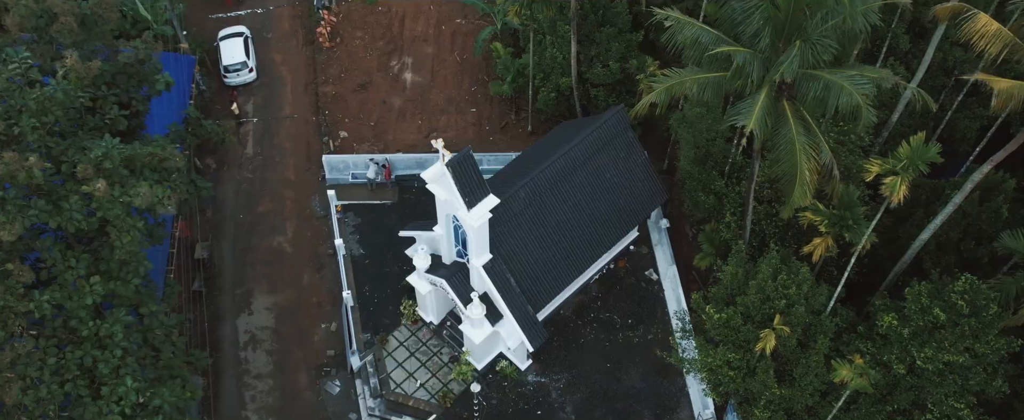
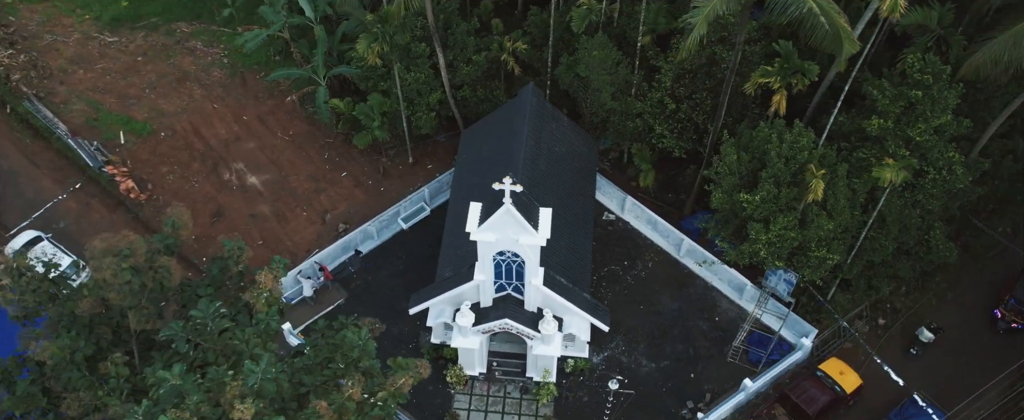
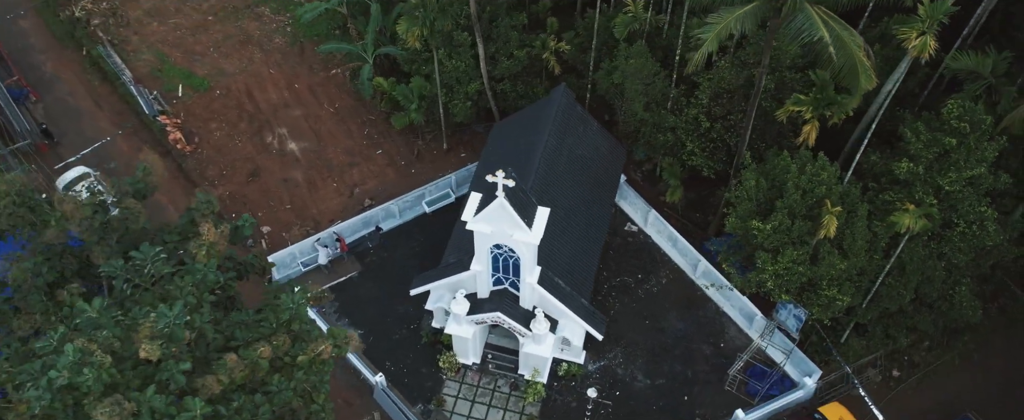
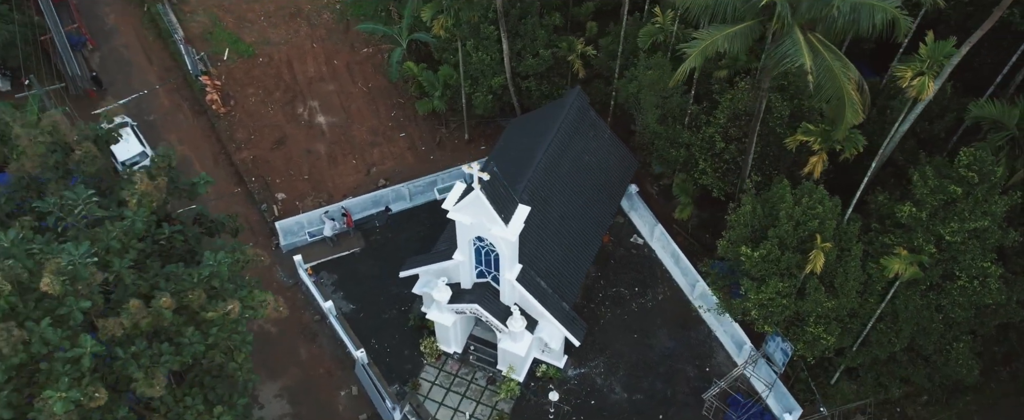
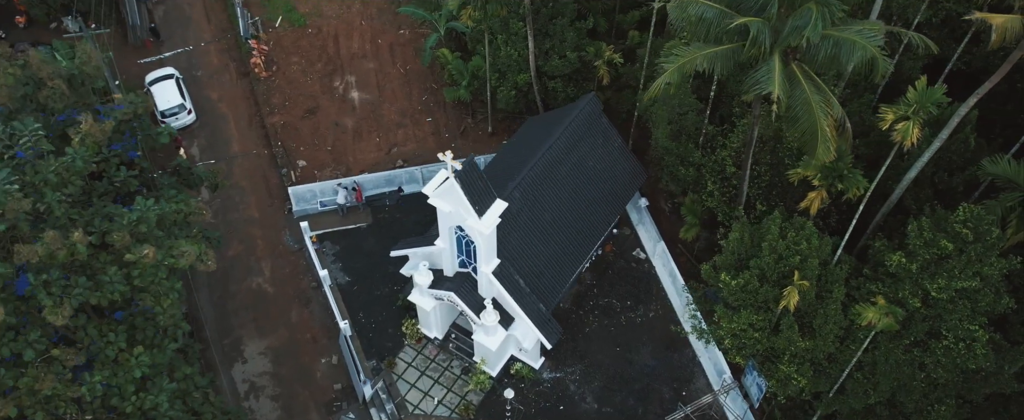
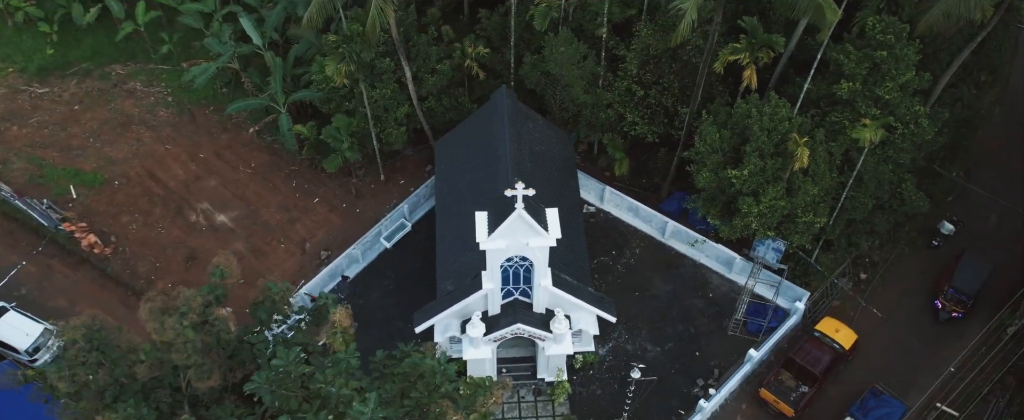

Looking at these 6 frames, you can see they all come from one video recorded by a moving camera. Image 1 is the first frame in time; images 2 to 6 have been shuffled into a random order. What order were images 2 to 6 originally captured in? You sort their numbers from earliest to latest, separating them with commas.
5, 4, 3, 2, 6
